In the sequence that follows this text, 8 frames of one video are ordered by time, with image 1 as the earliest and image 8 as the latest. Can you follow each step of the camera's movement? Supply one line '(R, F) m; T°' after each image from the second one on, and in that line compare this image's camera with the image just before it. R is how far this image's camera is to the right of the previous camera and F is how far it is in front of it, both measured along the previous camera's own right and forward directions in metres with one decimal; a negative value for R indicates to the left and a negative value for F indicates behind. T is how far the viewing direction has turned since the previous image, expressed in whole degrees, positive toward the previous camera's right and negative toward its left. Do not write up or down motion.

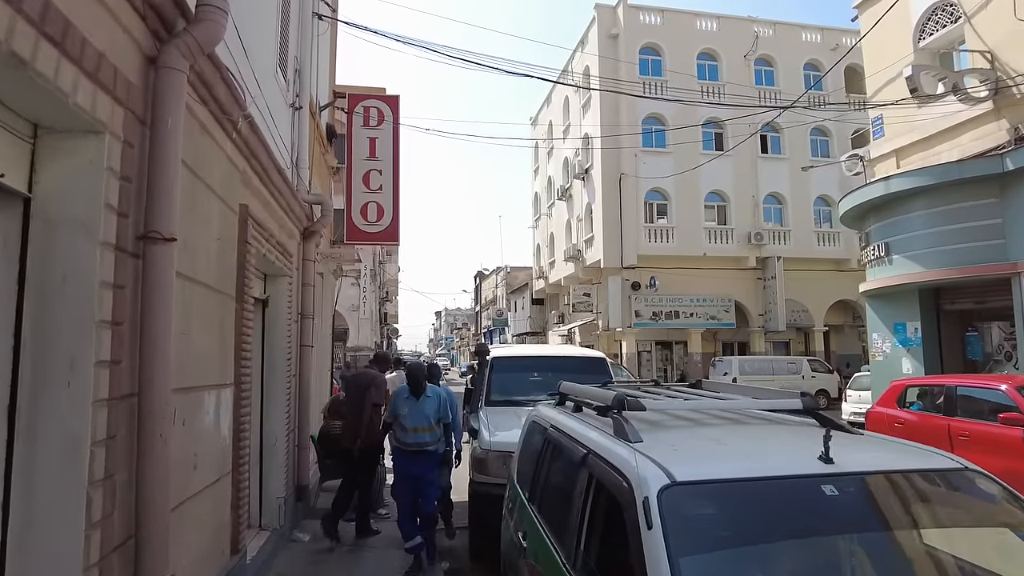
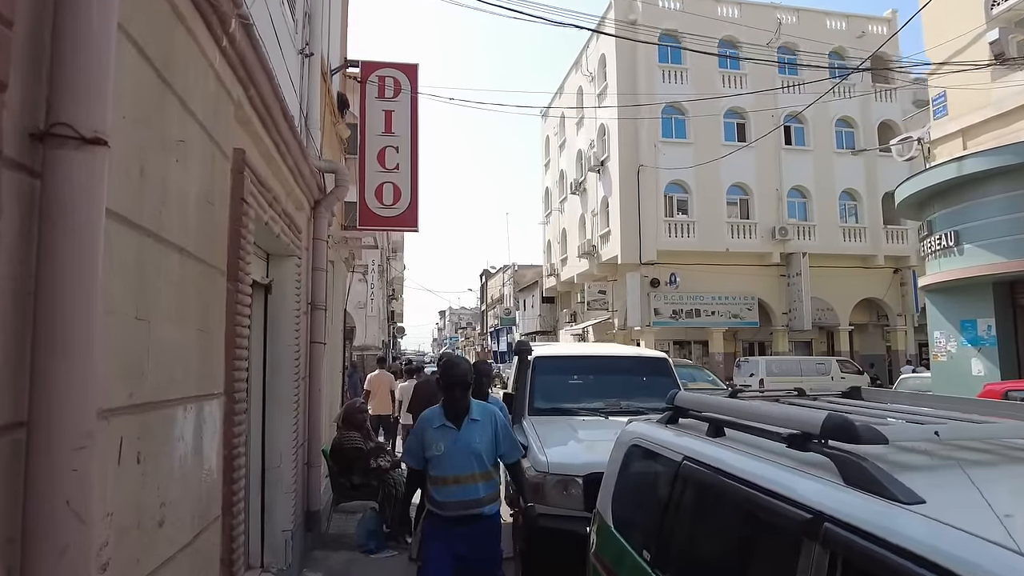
(-0.4, +1.0) m; 0°
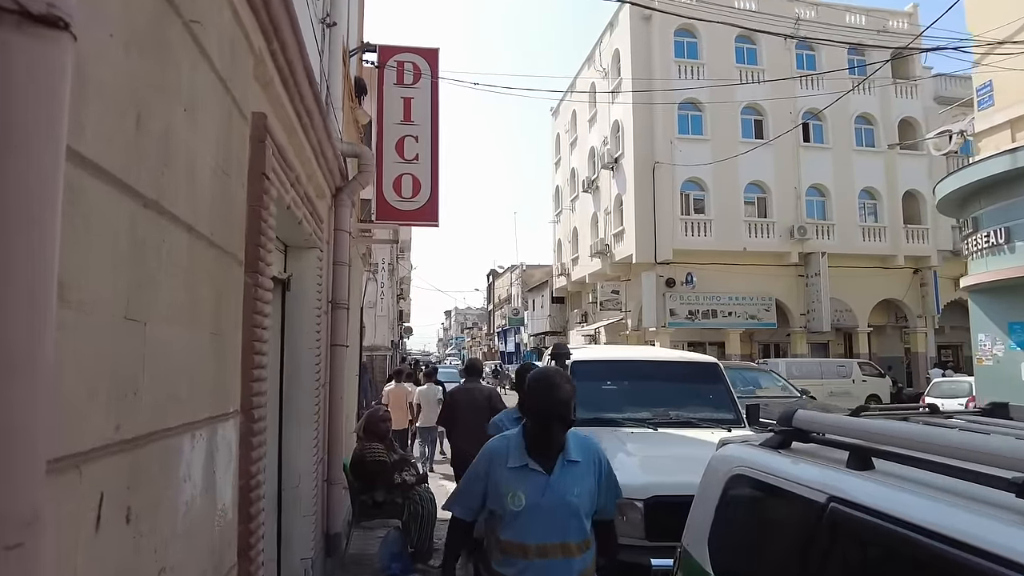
(-0.3, +0.5) m; 0°
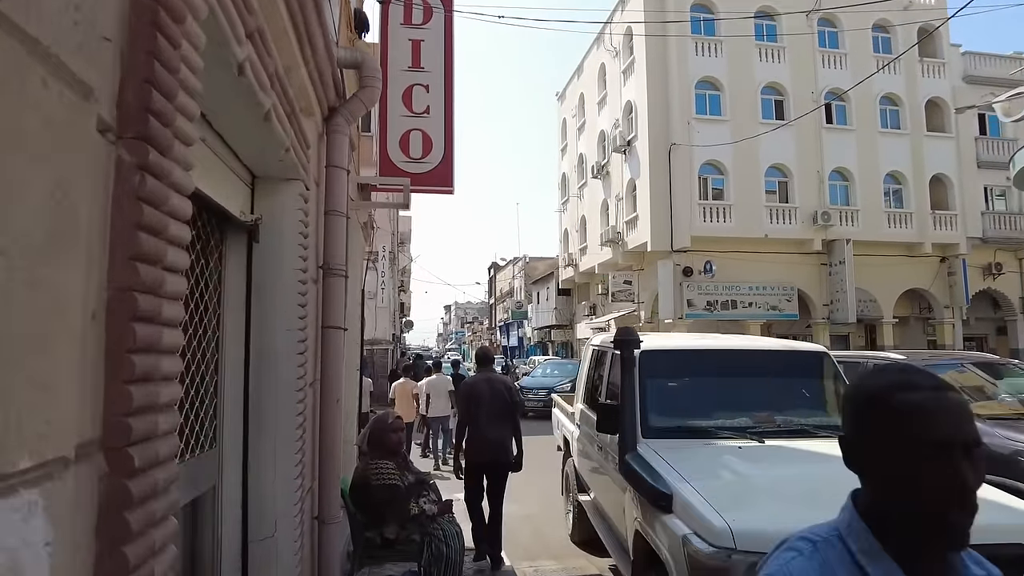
(-0.3, +1.2) m; 0°
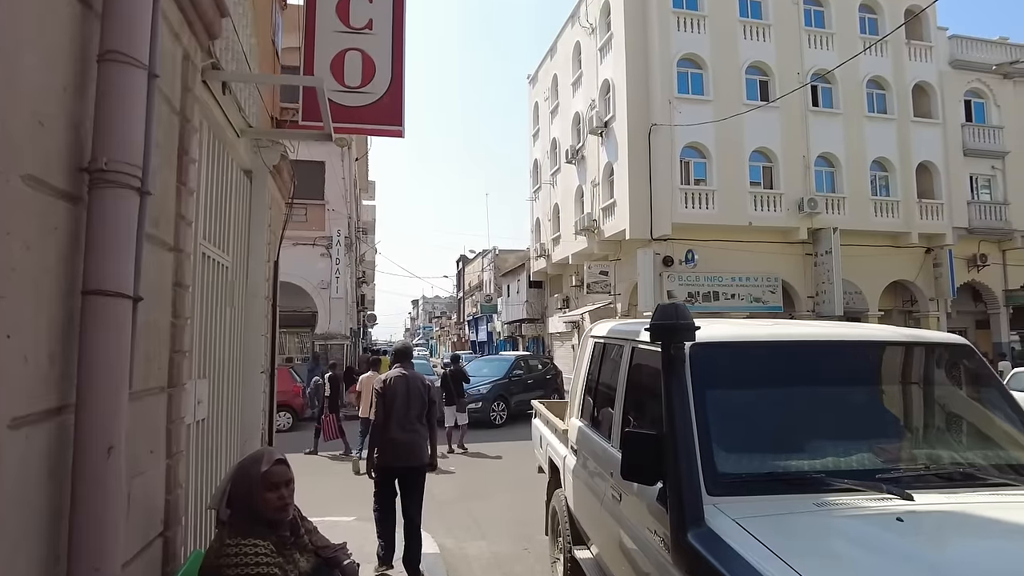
(0.0, +1.6) m; +3°
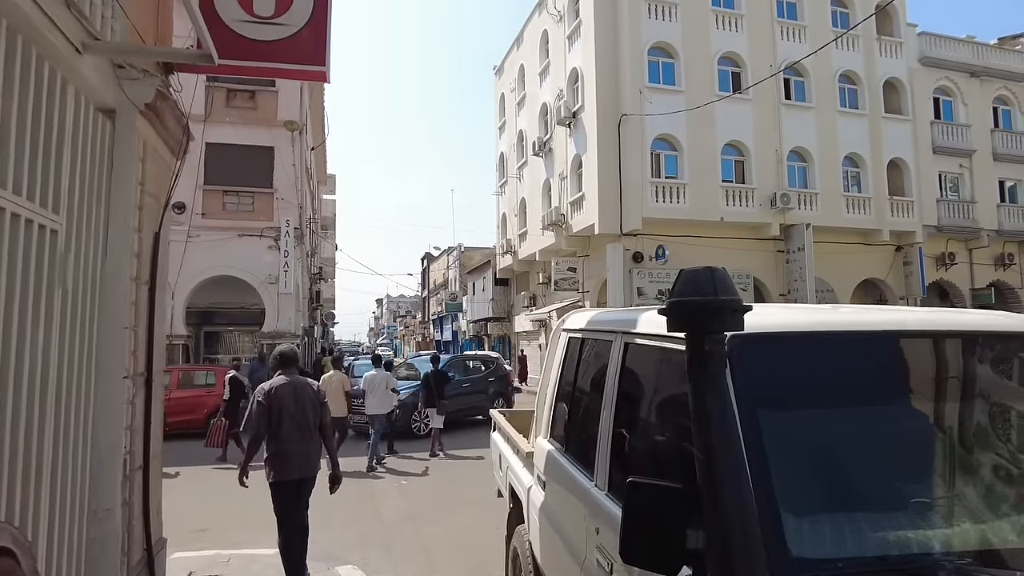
(+0.1, +1.0) m; +3°
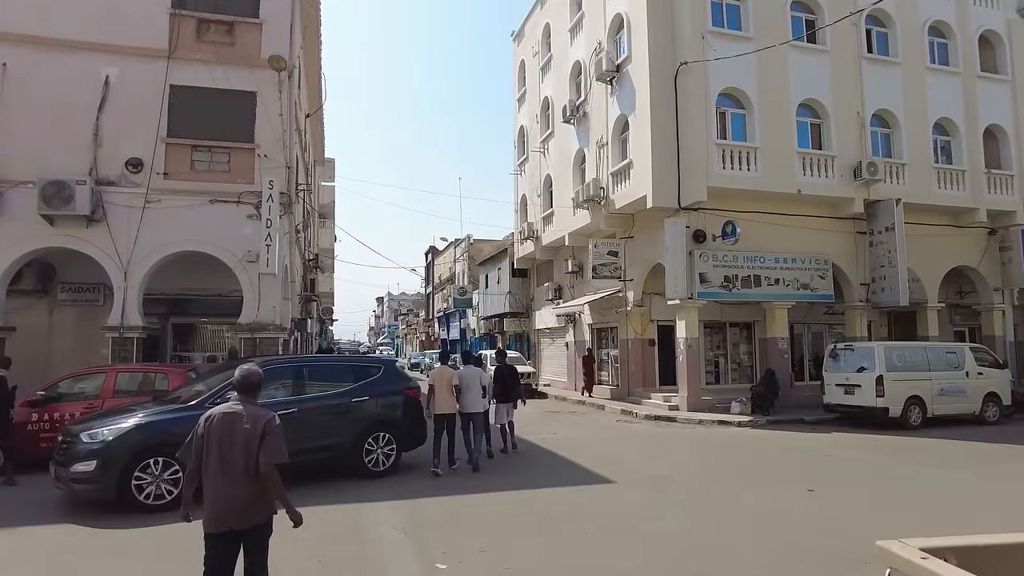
(-0.8, +3.4) m; 0°
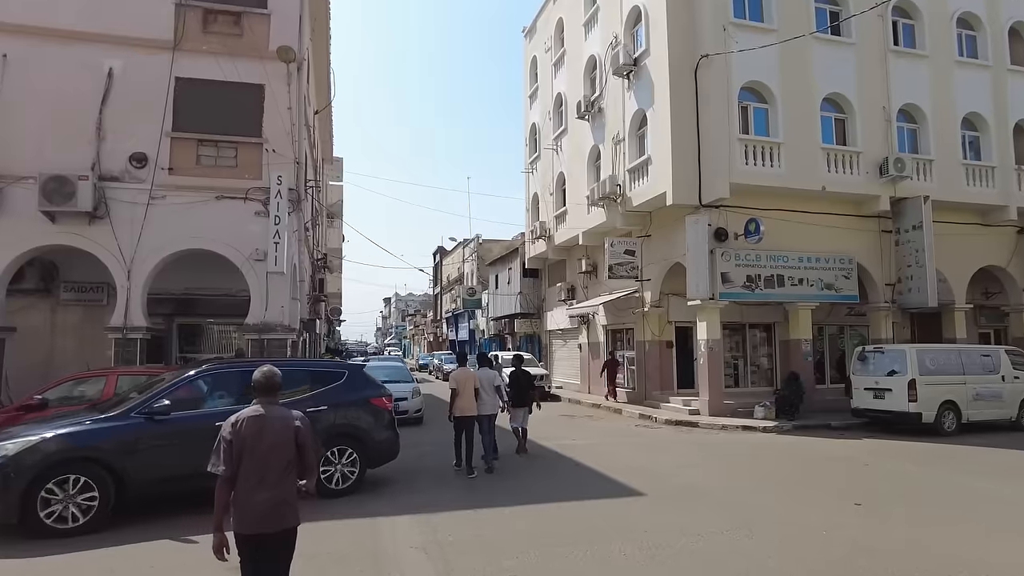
(-0.2, +0.5) m; -1°
